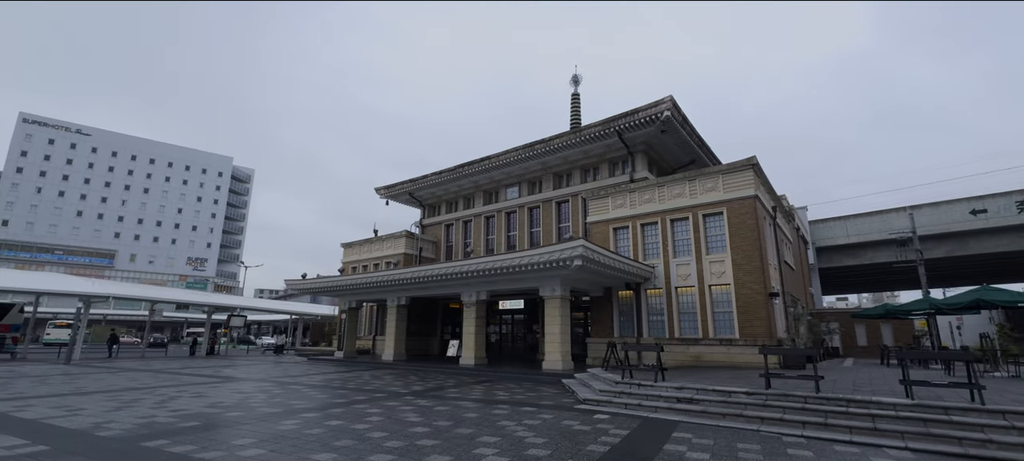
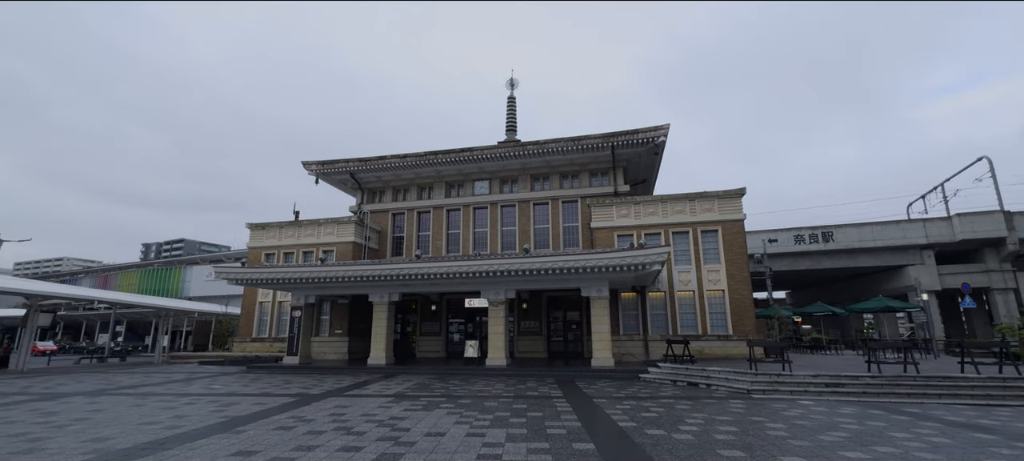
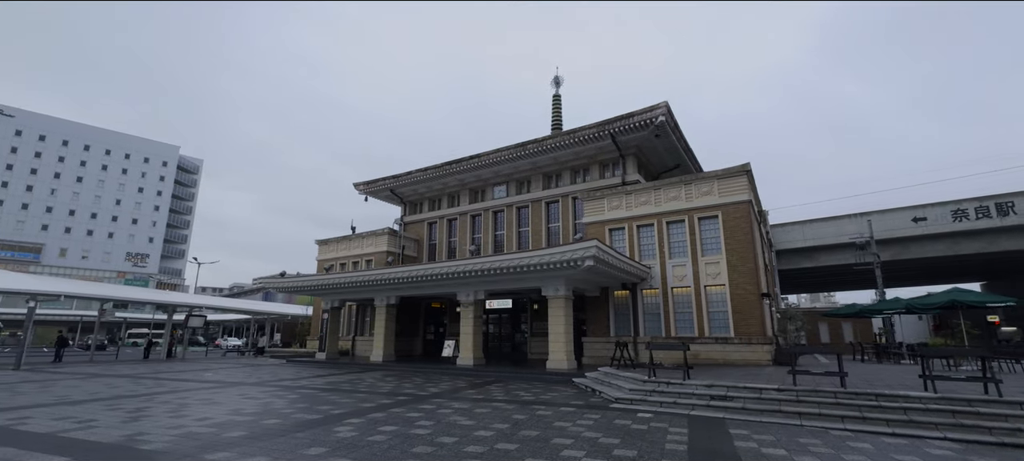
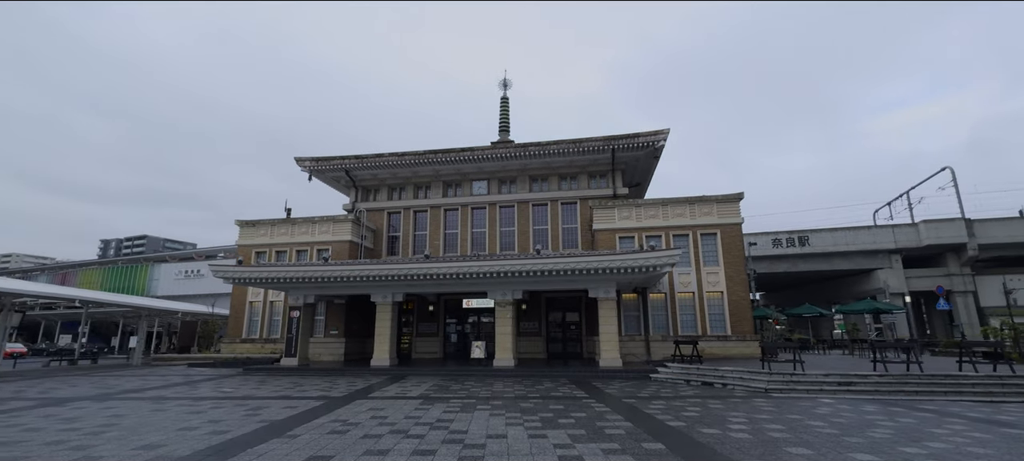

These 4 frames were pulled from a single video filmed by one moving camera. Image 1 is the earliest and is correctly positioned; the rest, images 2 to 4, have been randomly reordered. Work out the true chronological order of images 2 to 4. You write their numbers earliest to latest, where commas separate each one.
3, 2, 4
